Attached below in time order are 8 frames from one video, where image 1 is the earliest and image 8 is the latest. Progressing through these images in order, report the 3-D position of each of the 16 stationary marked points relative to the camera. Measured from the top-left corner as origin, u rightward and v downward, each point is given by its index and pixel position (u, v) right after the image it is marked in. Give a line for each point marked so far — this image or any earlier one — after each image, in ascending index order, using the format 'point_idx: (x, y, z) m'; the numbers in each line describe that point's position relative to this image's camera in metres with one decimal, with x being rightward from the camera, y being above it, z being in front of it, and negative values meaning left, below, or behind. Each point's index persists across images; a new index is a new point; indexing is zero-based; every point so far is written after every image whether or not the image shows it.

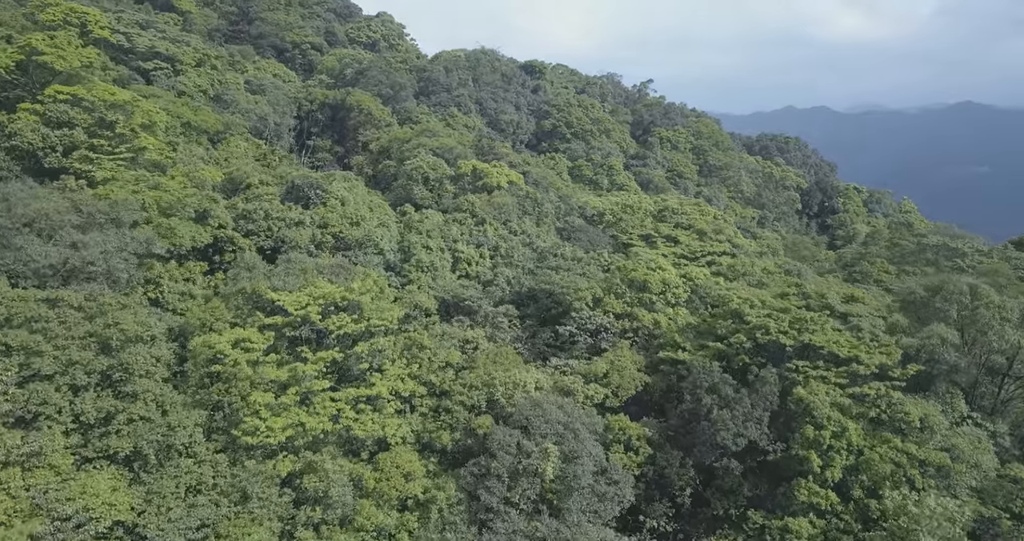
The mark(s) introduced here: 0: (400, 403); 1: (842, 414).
0: (-3.0, -3.5, +19.9) m
1: (+8.0, -3.5, +18.3) m
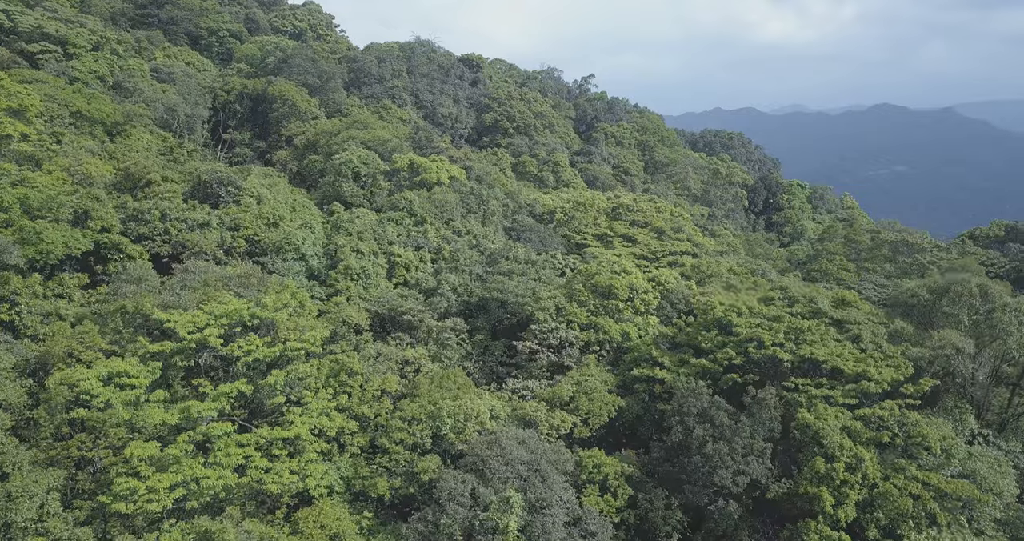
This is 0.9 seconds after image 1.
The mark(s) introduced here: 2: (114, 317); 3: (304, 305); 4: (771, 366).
0: (-4.0, -3.7, +16.3) m
1: (+7.1, -3.5, +15.6) m
2: (-8.5, -1.0, +16.1) m
3: (-5.2, -0.9, +19.0) m
4: (+5.9, -2.2, +17.2) m
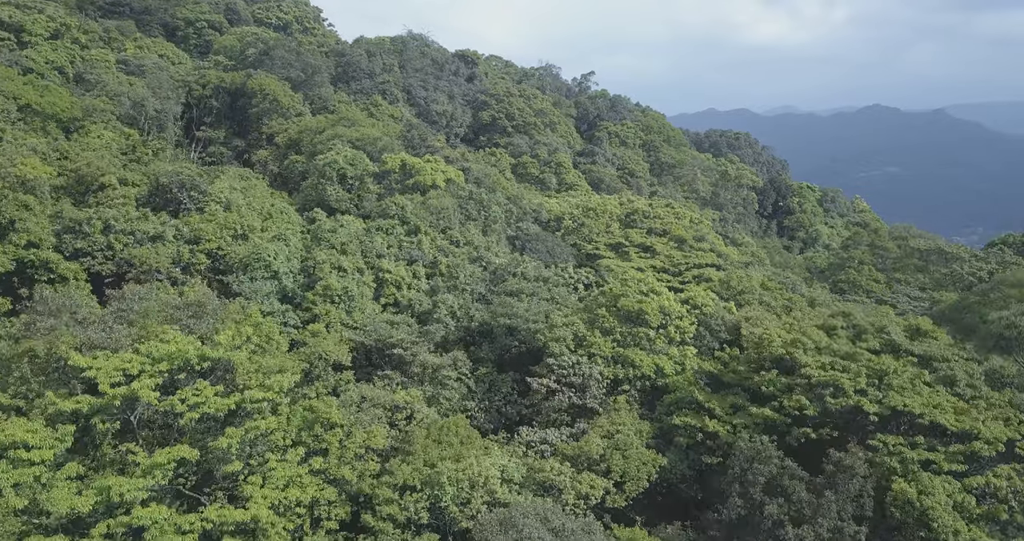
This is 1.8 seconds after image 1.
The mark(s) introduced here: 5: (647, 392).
0: (-3.7, -4.3, +12.8) m
1: (+7.4, -4.1, +12.2) m
2: (-8.2, -1.5, +12.6) m
3: (-4.9, -1.4, +15.5) m
4: (+6.2, -2.7, +13.9) m
5: (+3.2, -2.9, +17.6) m
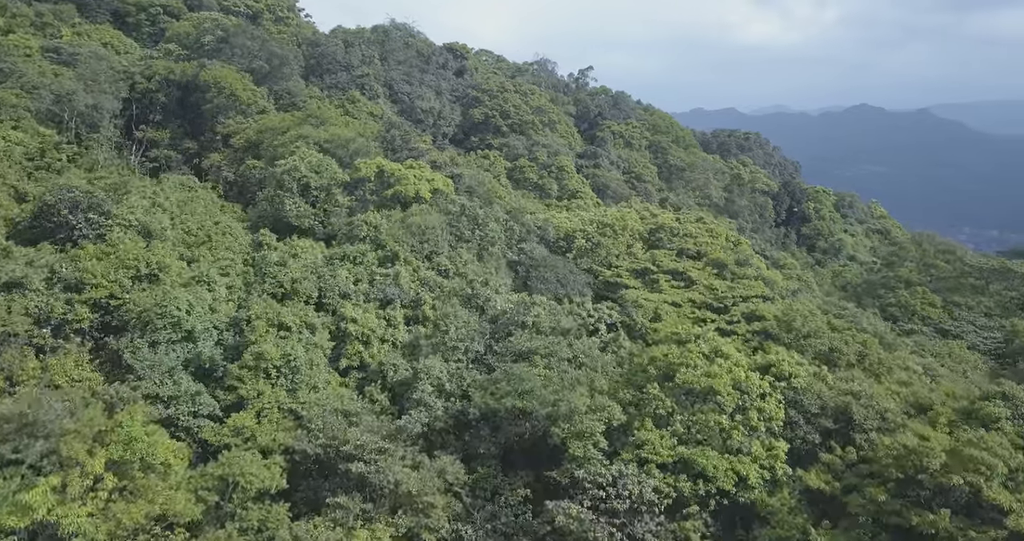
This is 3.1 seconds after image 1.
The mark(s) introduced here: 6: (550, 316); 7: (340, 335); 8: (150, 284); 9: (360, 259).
0: (-3.4, -5.3, +7.2) m
1: (+7.7, -5.1, +6.8) m
2: (-7.9, -2.6, +7.0) m
3: (-4.7, -2.5, +9.9) m
4: (+6.5, -3.7, +8.4) m
5: (+3.4, -3.9, +12.1) m
6: (+0.9, -1.0, +17.9) m
7: (-3.6, -1.4, +16.1) m
8: (-6.9, -0.2, +14.5) m
9: (-3.9, +0.3, +19.5) m
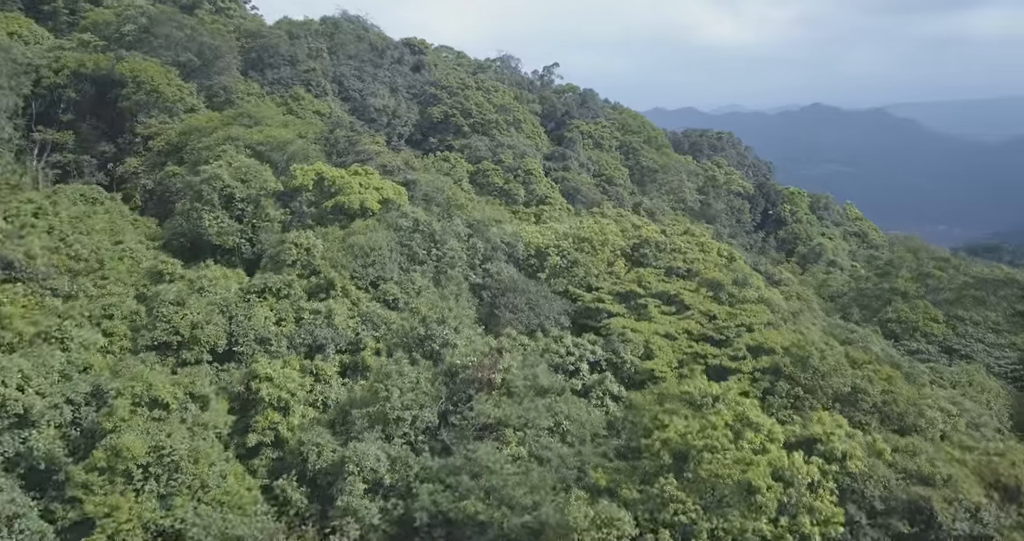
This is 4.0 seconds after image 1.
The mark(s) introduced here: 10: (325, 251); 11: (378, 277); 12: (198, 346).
0: (-3.5, -6.1, +3.5) m
1: (+7.6, -5.7, +3.6) m
2: (-8.0, -3.4, +3.0) m
3: (-5.0, -3.2, +6.1) m
4: (+6.3, -4.4, +5.2) m
5: (+3.0, -4.6, +8.7) m
6: (+0.2, -1.7, +14.3) m
7: (-4.2, -2.1, +12.3) m
8: (-7.5, -1.0, +10.6) m
9: (-4.7, -0.4, +15.7) m
10: (-4.5, +0.5, +17.7) m
11: (-3.2, -0.1, +17.8) m
12: (-5.8, -1.4, +14.0) m
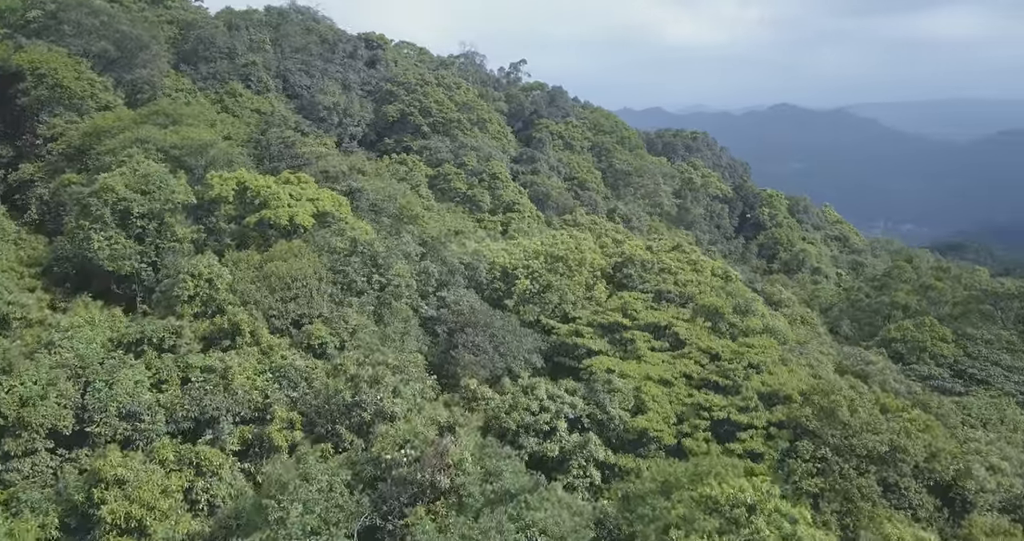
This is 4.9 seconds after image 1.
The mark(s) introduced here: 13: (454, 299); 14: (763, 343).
0: (-3.7, -6.7, -0.2) m
1: (+7.4, -6.3, +0.4) m
2: (-8.2, -4.1, -0.8) m
3: (-5.3, -3.9, +2.4) m
4: (+6.1, -5.0, +1.9) m
5: (+2.6, -5.2, +5.3) m
6: (-0.5, -2.4, +10.8) m
7: (-4.8, -2.8, +8.6) m
8: (-7.9, -1.7, +6.8) m
9: (-5.4, -1.1, +12.0) m
10: (-5.3, -0.2, +14.0) m
11: (-4.0, -0.8, +14.2) m
12: (-6.5, -2.1, +10.3) m
13: (-1.3, -0.7, +16.9) m
14: (+5.7, -1.6, +16.8) m
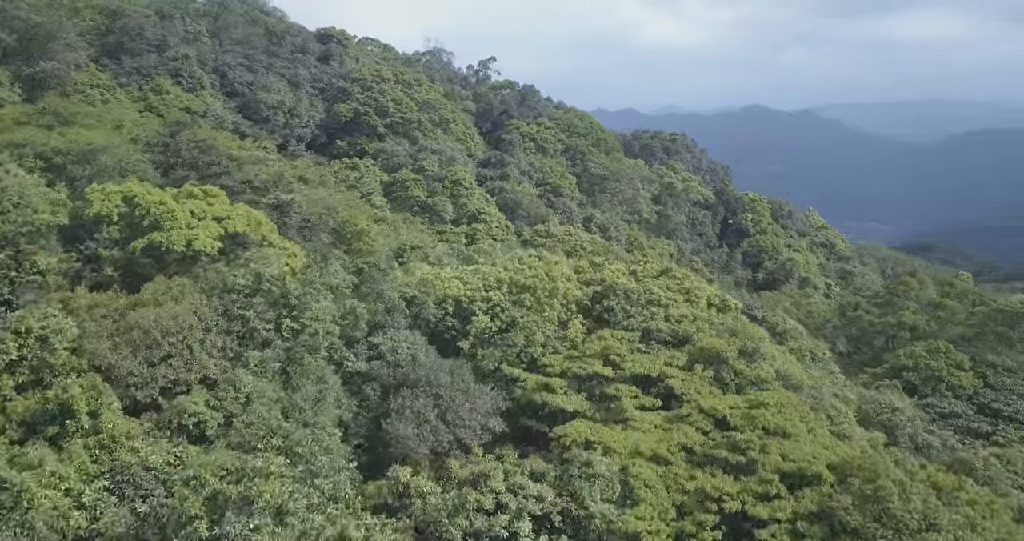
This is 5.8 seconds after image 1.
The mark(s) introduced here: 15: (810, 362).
0: (-3.9, -7.4, -3.9) m
1: (+7.1, -6.9, -2.9) m
2: (-8.4, -4.8, -4.6) m
3: (-5.6, -4.6, -1.3) m
4: (+5.7, -5.6, -1.5) m
5: (+2.2, -5.8, +1.8) m
6: (-1.1, -3.1, +7.3) m
7: (-5.4, -3.5, +4.9) m
8: (-8.4, -2.5, +3.0) m
9: (-6.1, -1.8, +8.3) m
10: (-6.0, -0.9, +10.3) m
11: (-4.7, -1.5, +10.5) m
12: (-7.1, -2.8, +6.5) m
13: (-2.2, -1.4, +13.3) m
14: (+4.8, -2.3, +13.4) m
15: (+7.3, -2.3, +18.1) m
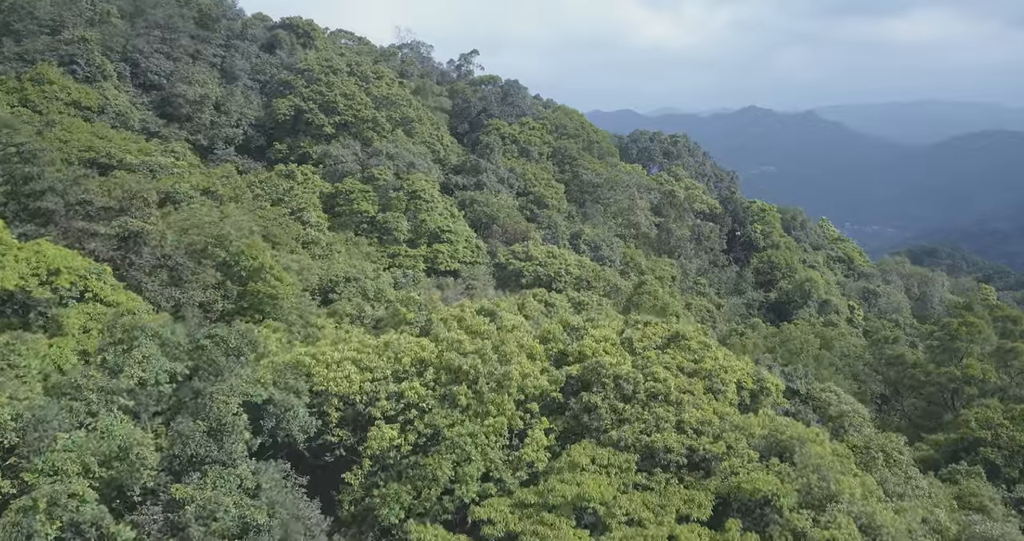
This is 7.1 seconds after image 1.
0: (-4.9, -8.5, -9.6) m
1: (+6.2, -8.0, -8.6) m
2: (-9.4, -5.9, -10.4) m
3: (-6.6, -5.7, -7.1) m
4: (+4.8, -6.7, -7.2) m
5: (+1.2, -6.9, -3.9) m
6: (-2.1, -4.1, +1.5) m
7: (-6.3, -4.6, -0.8) m
8: (-9.4, -3.5, -2.8) m
9: (-7.1, -2.9, +2.5) m
10: (-7.0, -1.9, +4.6) m
11: (-5.7, -2.6, +4.8) m
12: (-8.1, -3.9, +0.8) m
13: (-3.2, -2.4, +7.5) m
14: (+3.8, -3.4, +7.7) m
15: (+6.3, -3.3, +12.4) m
